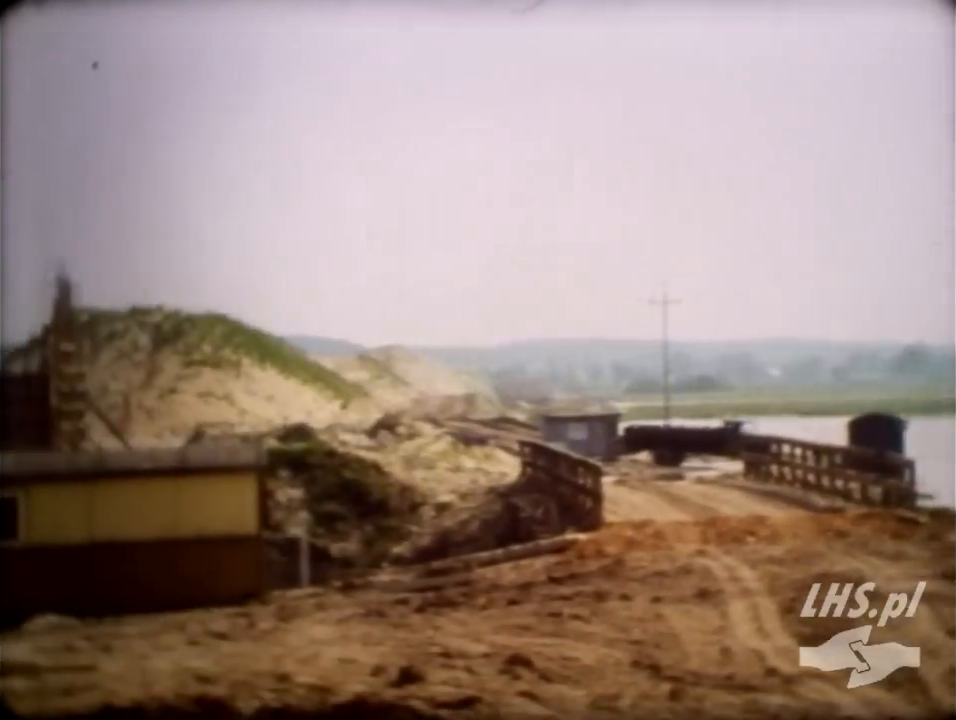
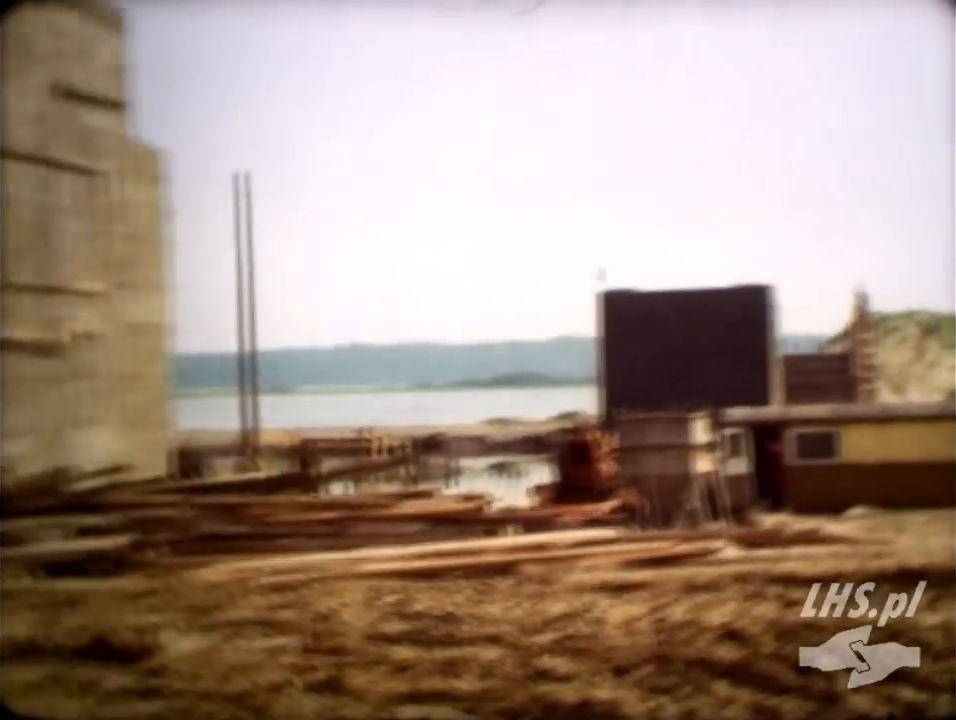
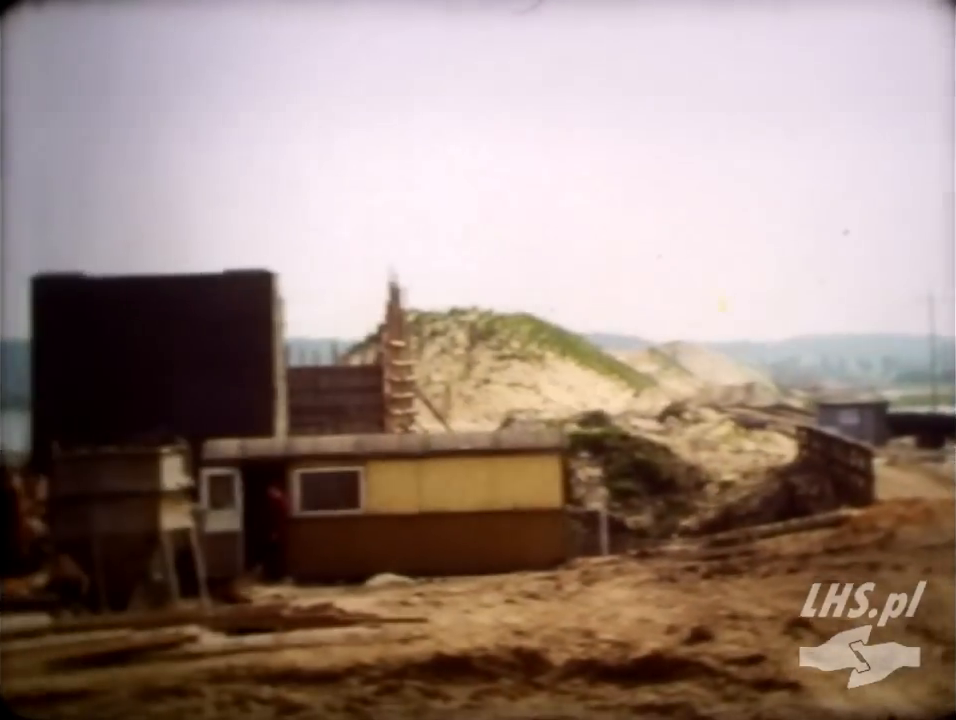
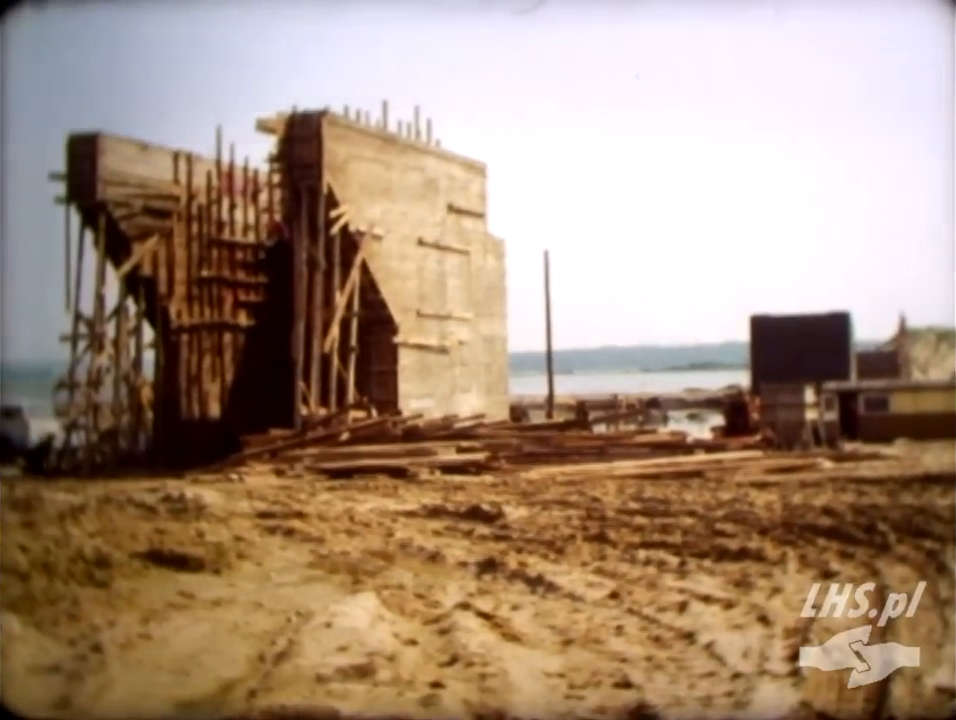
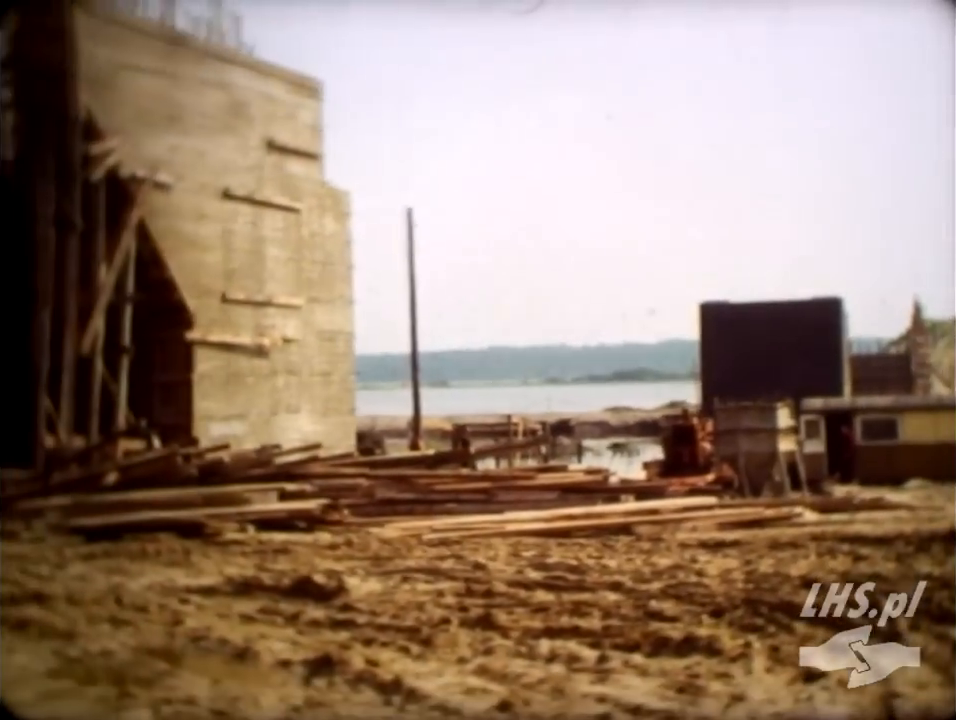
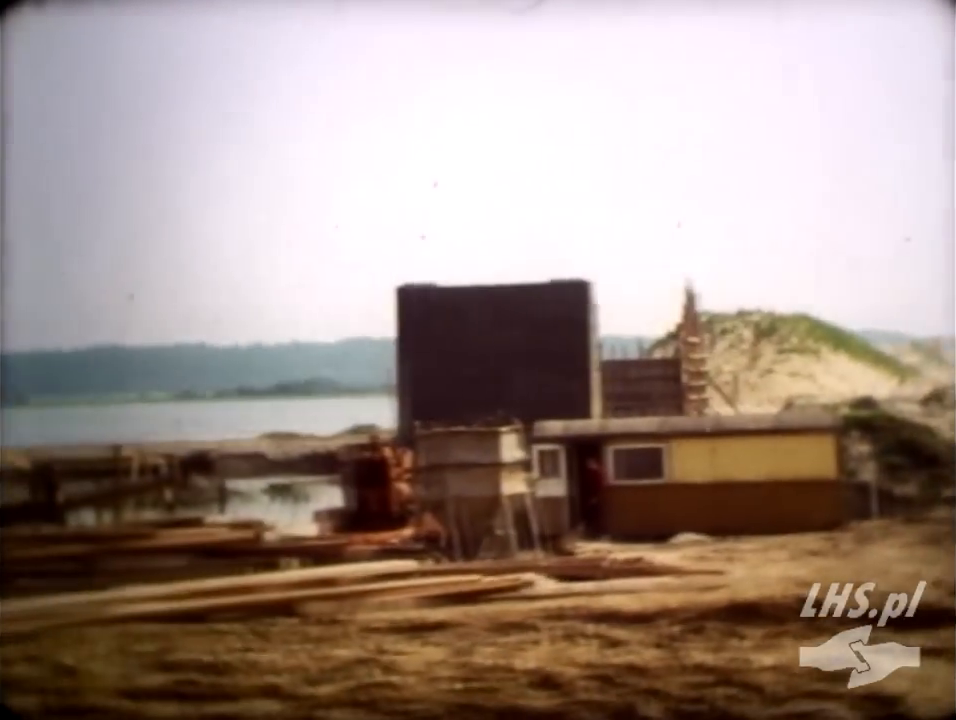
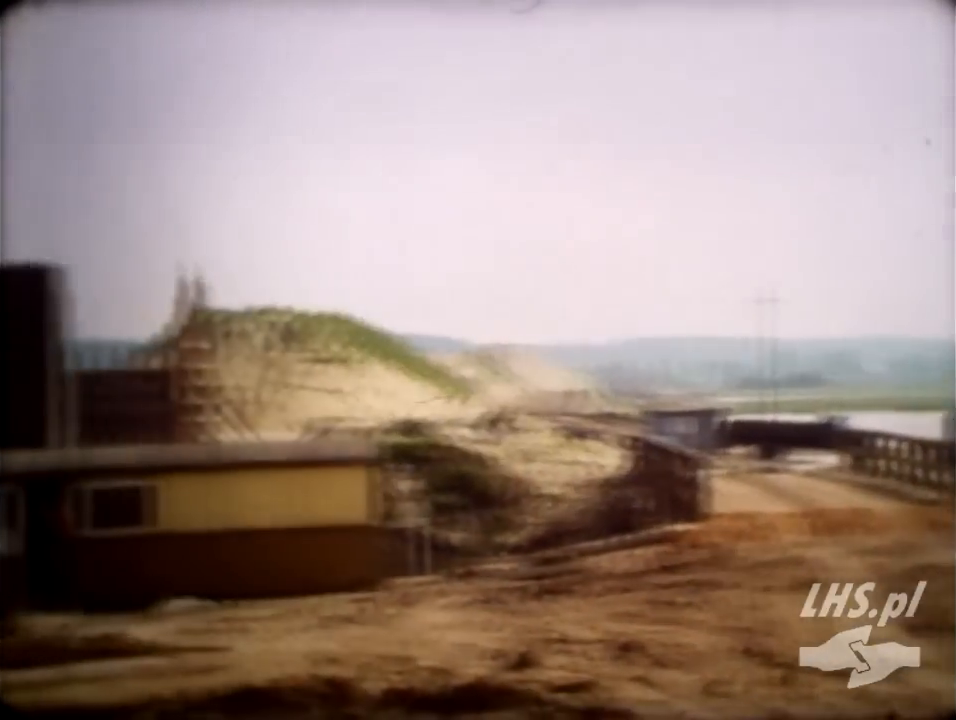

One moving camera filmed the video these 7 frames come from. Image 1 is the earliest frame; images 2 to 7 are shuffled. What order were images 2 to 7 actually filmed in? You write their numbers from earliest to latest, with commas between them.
7, 3, 6, 2, 5, 4
